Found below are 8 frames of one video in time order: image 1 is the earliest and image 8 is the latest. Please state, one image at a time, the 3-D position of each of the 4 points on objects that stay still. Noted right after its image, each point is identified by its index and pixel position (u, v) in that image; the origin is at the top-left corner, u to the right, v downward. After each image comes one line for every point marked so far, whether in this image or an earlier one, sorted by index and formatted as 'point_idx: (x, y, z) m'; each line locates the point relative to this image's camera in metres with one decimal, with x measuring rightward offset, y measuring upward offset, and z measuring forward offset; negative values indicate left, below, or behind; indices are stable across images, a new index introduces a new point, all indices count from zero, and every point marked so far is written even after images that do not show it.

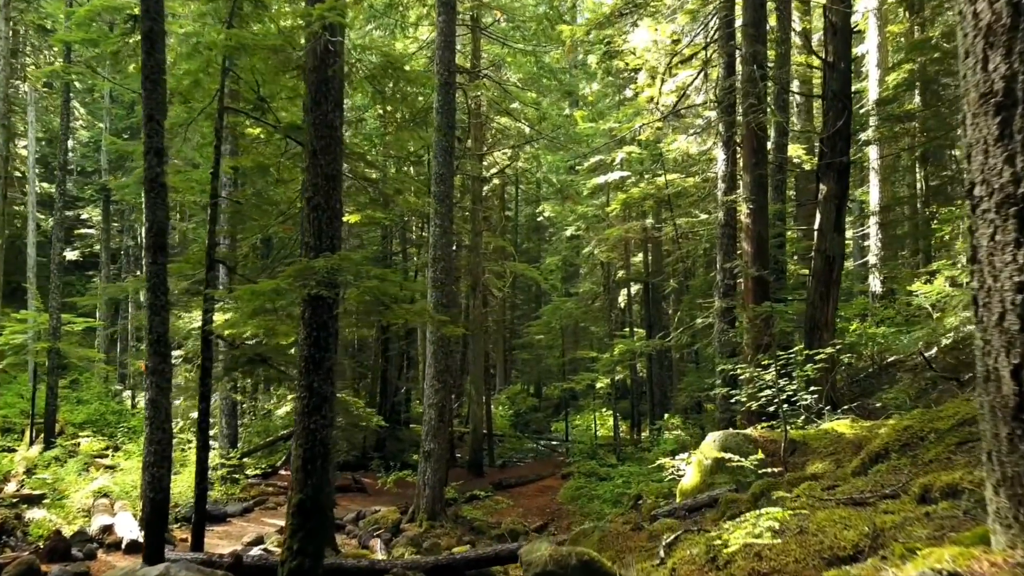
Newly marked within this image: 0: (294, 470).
0: (-1.7, -1.4, +5.8) m
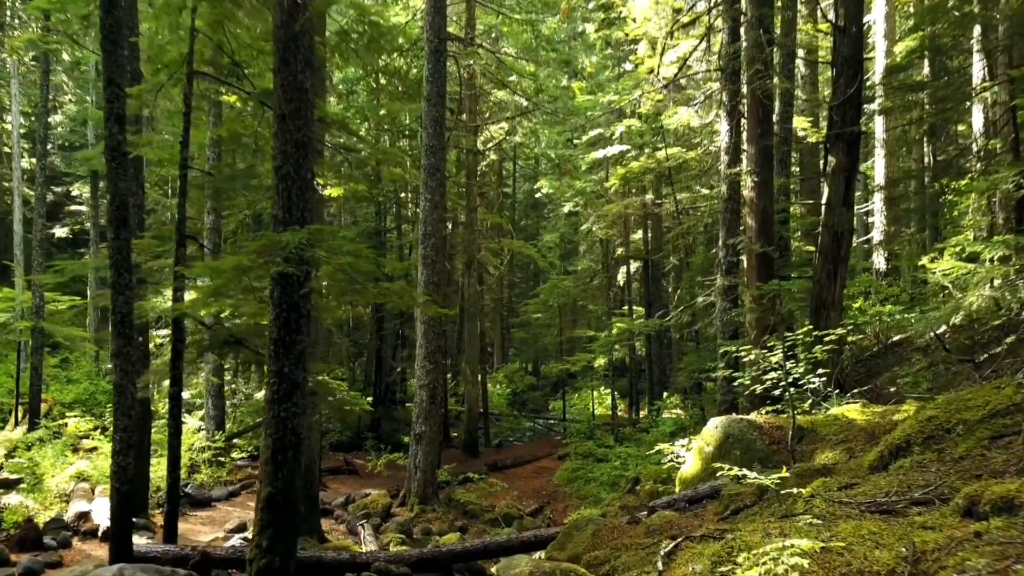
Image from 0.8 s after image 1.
0: (-1.8, -1.2, +5.4) m
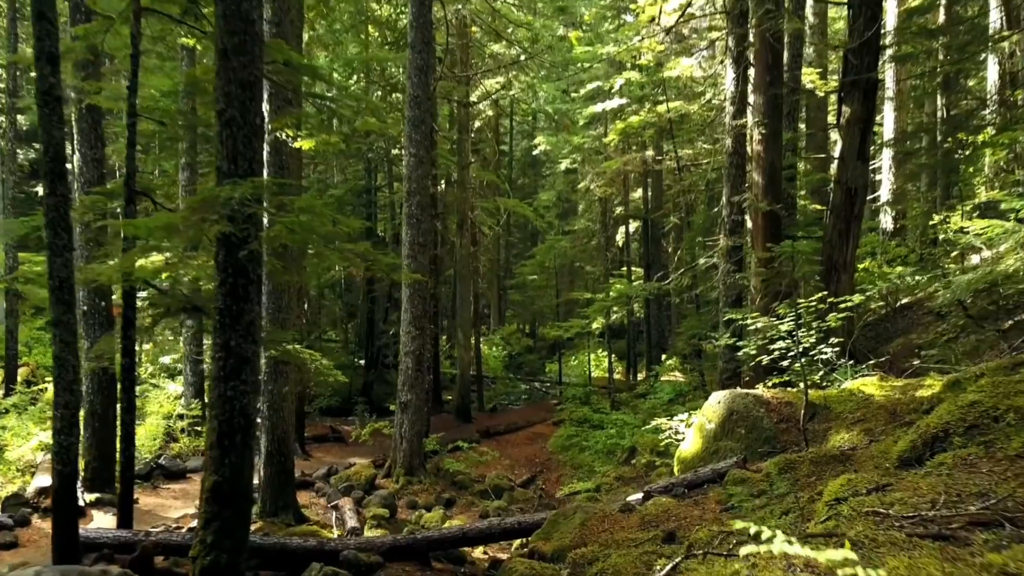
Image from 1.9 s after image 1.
0: (-1.9, -1.0, +4.8) m
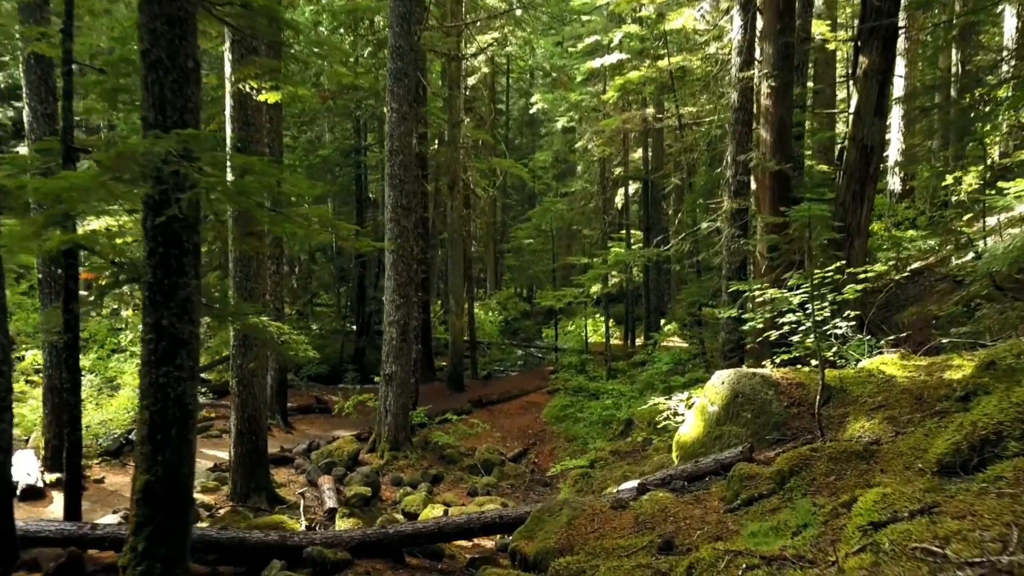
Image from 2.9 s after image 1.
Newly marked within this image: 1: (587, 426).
0: (-2.0, -0.8, +4.2) m
1: (+1.2, -2.3, +12.6) m
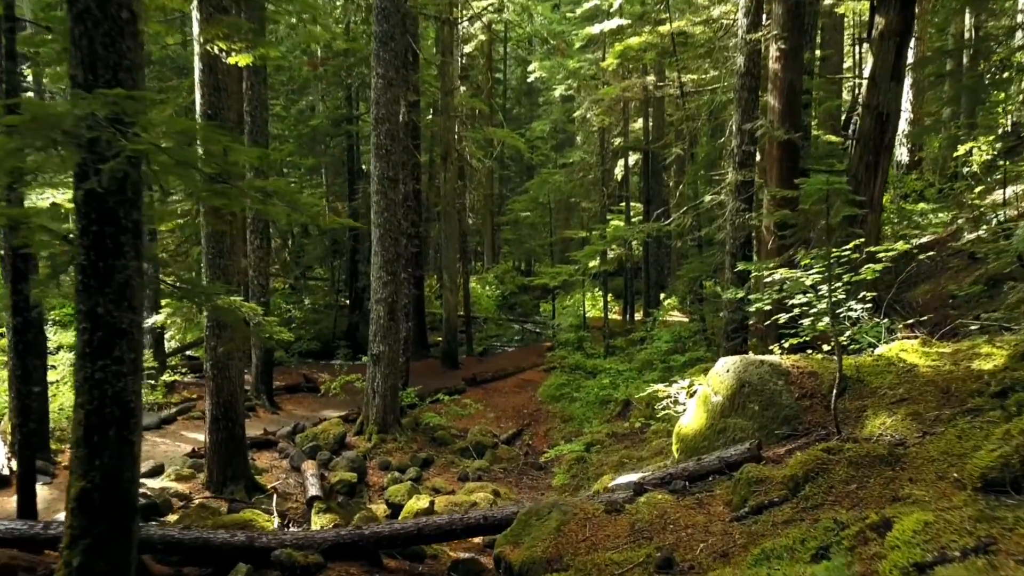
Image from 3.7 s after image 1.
0: (-2.1, -0.7, +3.7) m
1: (+1.1, -1.9, +12.1) m
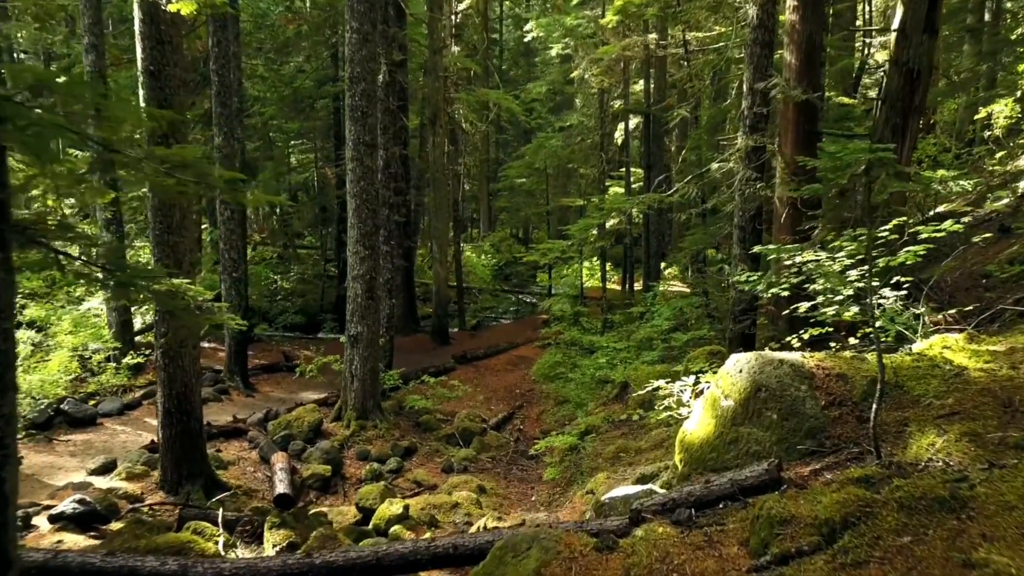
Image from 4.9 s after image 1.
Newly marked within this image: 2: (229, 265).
0: (-2.3, -0.7, +3.0) m
1: (+1.0, -1.5, +11.4) m
2: (-4.2, +0.3, +11.4) m
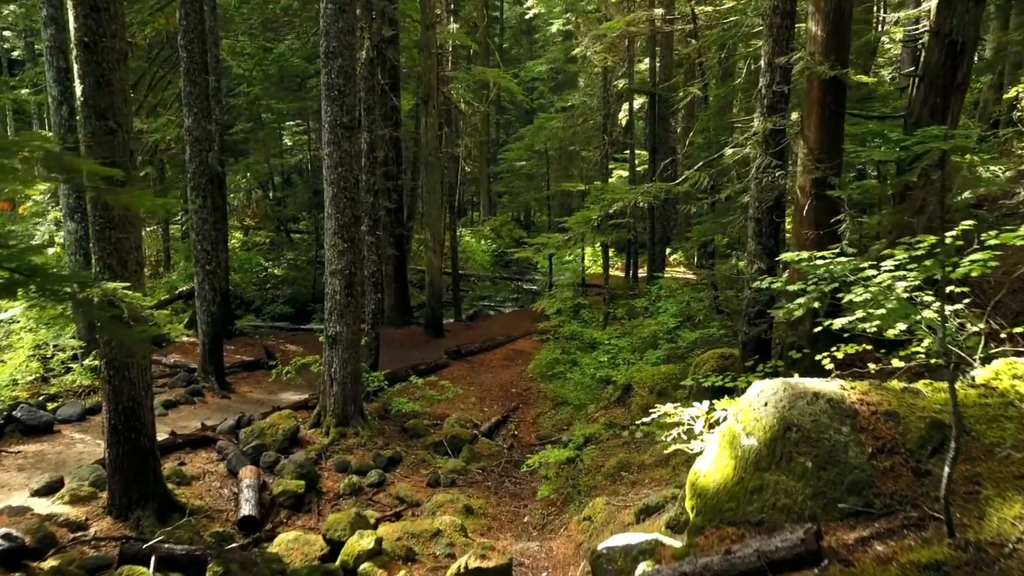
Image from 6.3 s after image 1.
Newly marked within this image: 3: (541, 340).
0: (-2.4, -0.9, +2.2) m
1: (+0.9, -1.4, +10.7) m
2: (-4.2, +0.4, +10.6) m
3: (+0.5, -1.0, +14.4) m
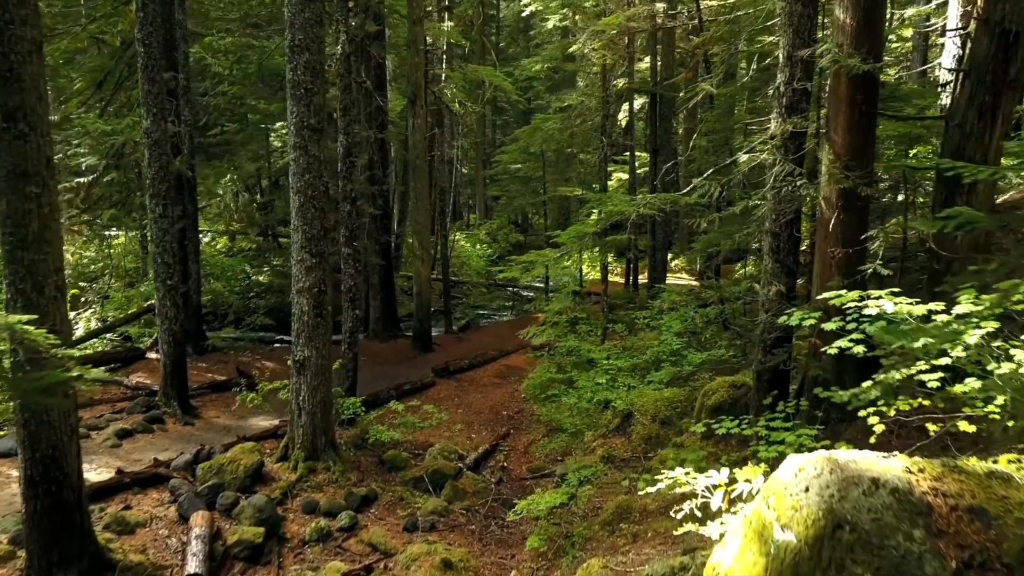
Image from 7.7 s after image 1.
0: (-2.5, -1.1, +1.3) m
1: (+0.8, -1.6, +9.8) m
2: (-4.4, +0.2, +9.8) m
3: (+0.4, -1.2, +13.6) m
